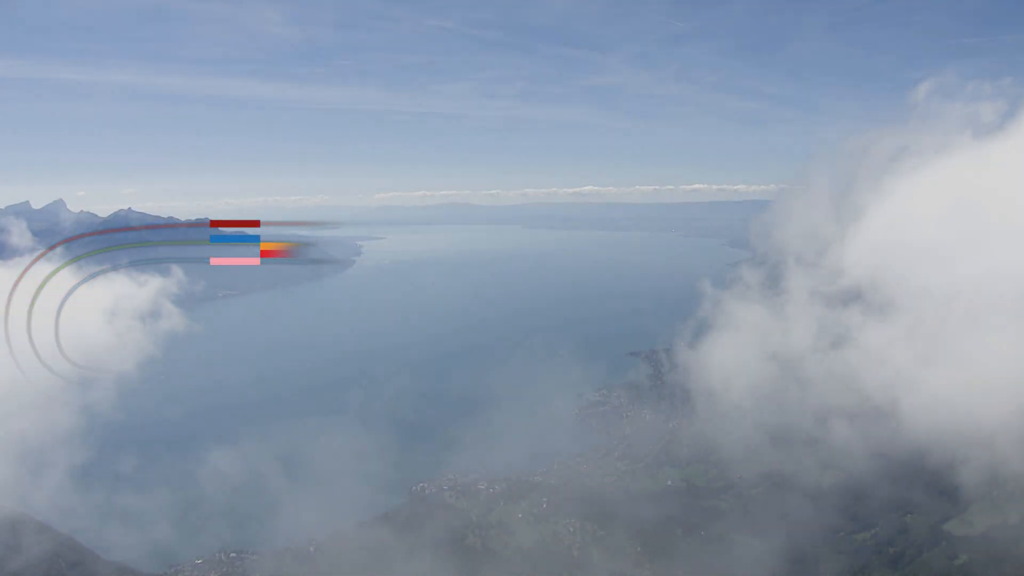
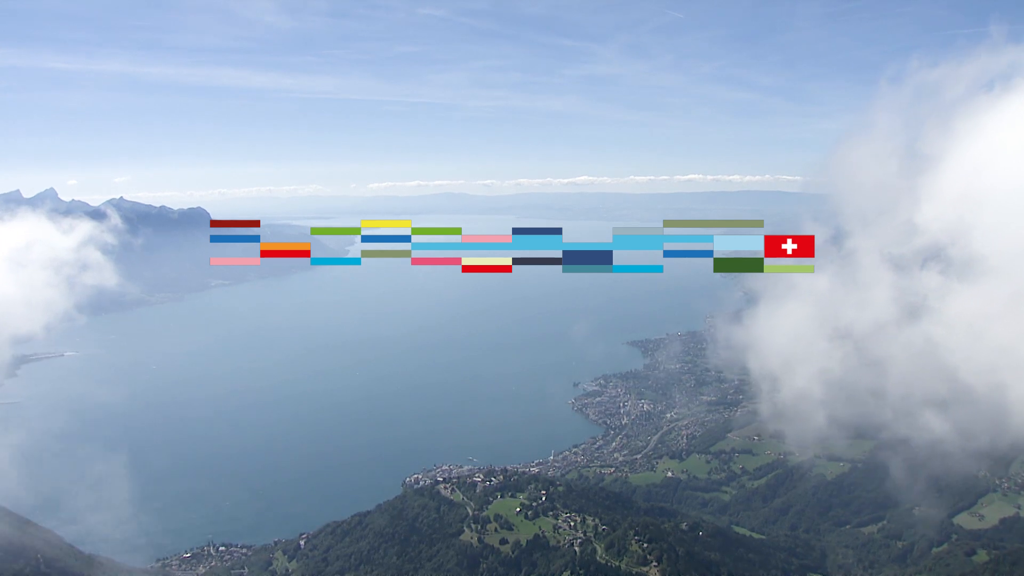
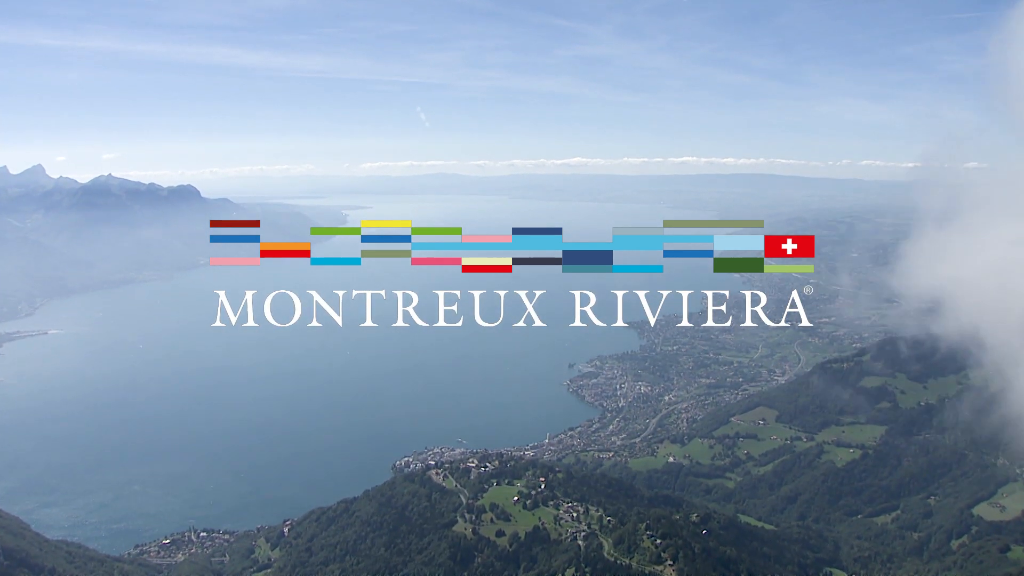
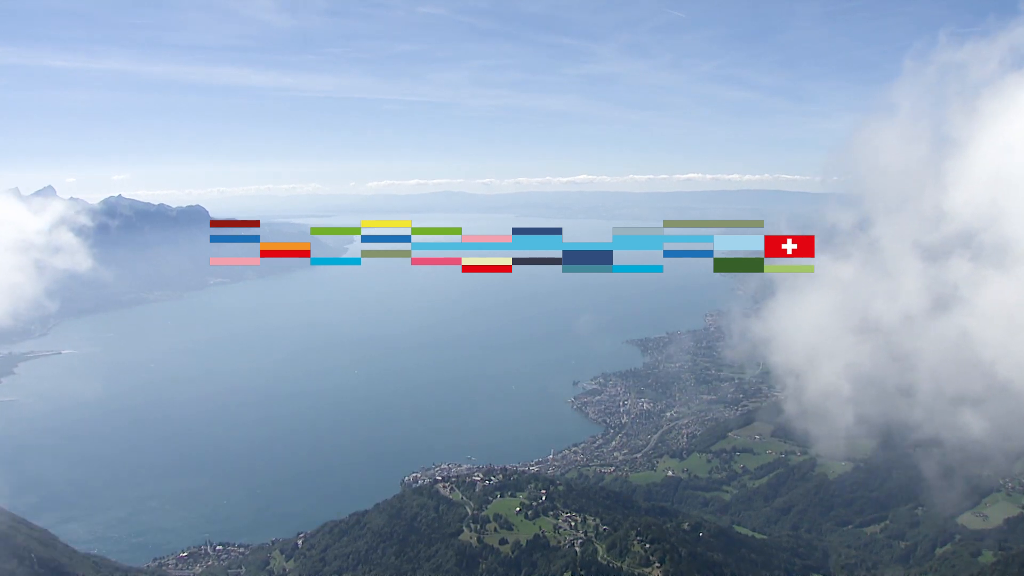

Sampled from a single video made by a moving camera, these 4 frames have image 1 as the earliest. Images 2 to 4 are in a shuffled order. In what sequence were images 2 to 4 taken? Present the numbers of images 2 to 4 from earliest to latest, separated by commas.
2, 4, 3
